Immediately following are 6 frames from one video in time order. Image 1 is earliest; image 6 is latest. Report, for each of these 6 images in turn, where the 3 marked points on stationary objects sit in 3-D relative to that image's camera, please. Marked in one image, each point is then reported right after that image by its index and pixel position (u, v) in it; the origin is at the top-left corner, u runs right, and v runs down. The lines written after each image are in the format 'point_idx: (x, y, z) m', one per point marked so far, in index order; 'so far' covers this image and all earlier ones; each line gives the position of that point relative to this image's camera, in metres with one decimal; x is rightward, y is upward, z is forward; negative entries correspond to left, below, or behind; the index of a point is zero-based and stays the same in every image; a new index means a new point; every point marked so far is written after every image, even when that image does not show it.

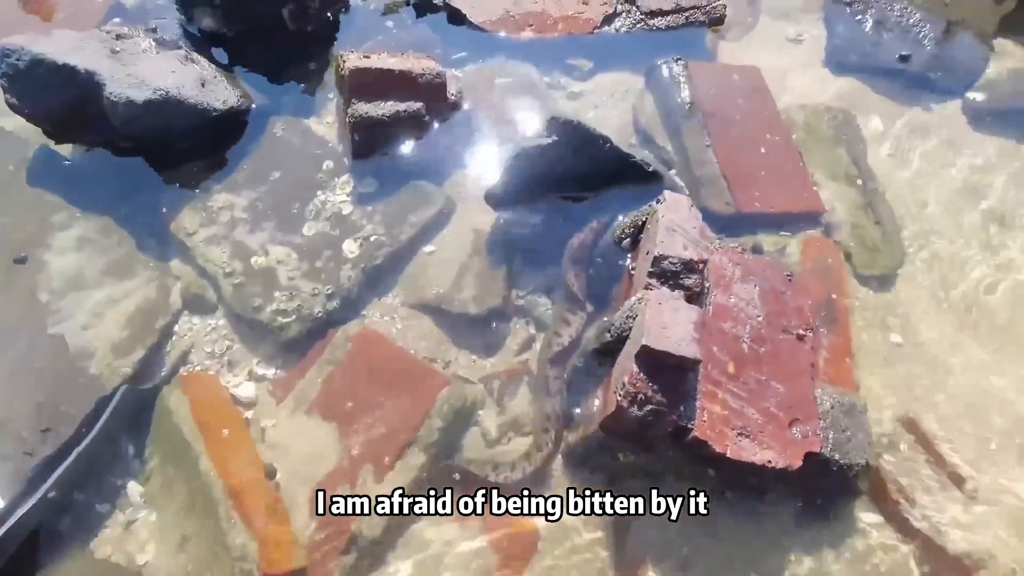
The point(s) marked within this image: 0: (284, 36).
0: (-1.2, +1.3, +2.9) m
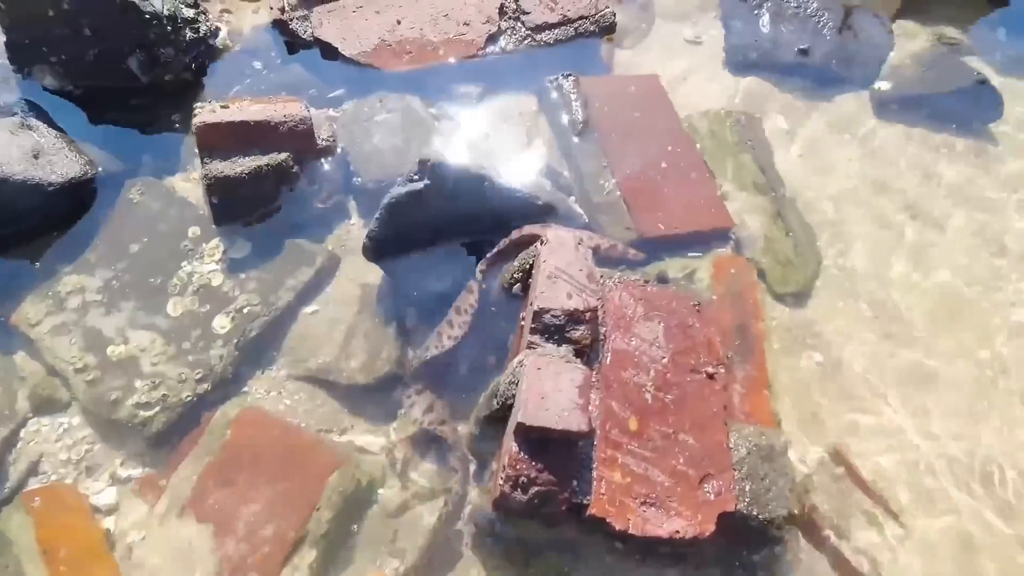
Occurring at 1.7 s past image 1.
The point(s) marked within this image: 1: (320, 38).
0: (-1.8, +1.0, +2.6) m
1: (-1.0, +1.2, +2.7) m
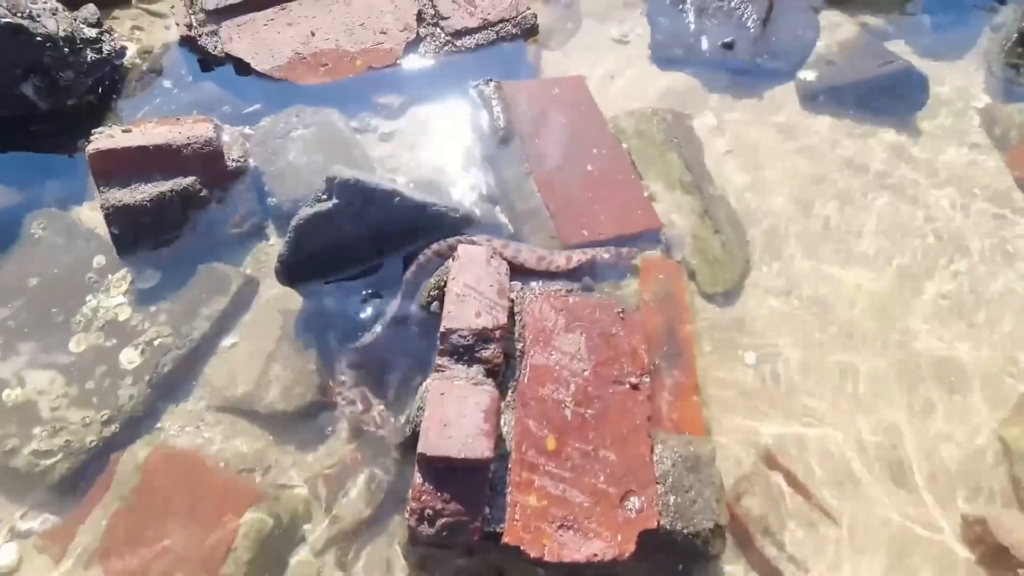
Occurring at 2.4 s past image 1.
0: (-2.2, +0.8, +2.5) m
1: (-1.3, +1.1, +2.6) m
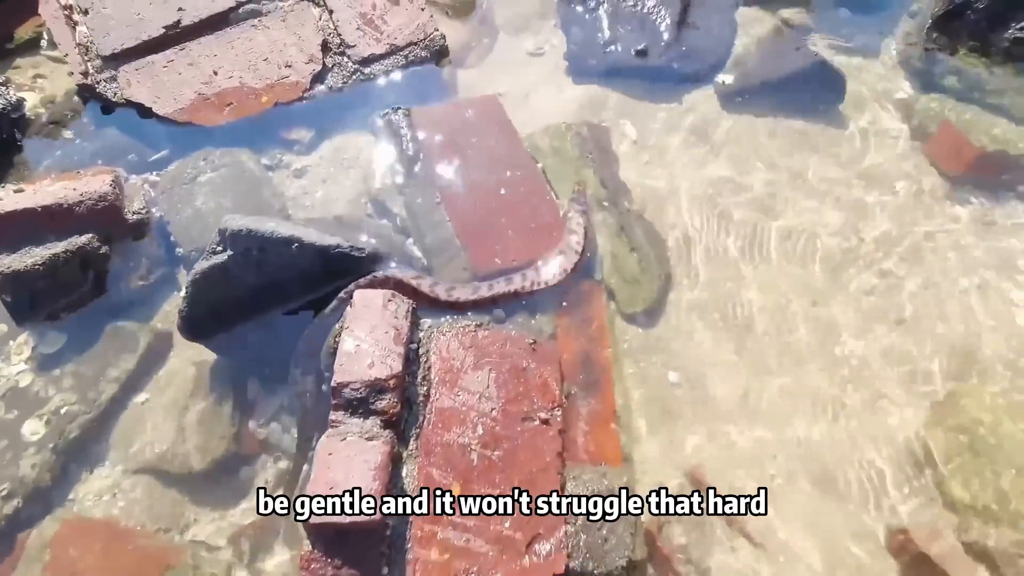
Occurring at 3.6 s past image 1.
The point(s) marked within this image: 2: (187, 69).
0: (-2.6, +0.5, +2.4) m
1: (-1.8, +0.9, +2.5) m
2: (-1.5, +1.0, +2.5) m
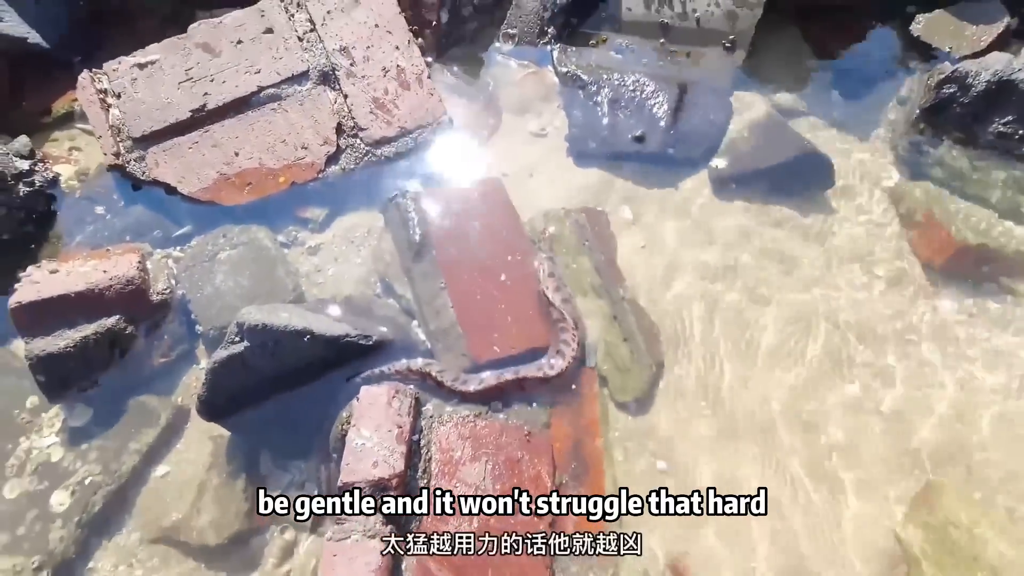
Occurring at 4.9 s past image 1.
0: (-2.6, +0.2, +2.6) m
1: (-1.7, +0.5, +2.7) m
2: (-1.5, +0.7, +2.7) m
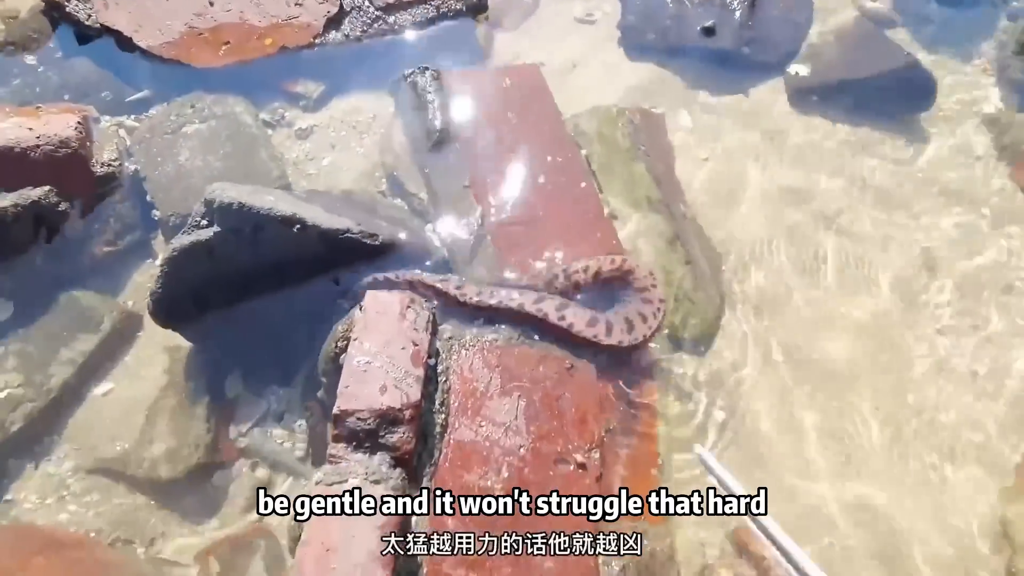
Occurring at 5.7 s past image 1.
0: (-2.4, +0.7, +2.0) m
1: (-1.6, +1.0, +2.1) m
2: (-1.3, +1.2, +2.1) m
